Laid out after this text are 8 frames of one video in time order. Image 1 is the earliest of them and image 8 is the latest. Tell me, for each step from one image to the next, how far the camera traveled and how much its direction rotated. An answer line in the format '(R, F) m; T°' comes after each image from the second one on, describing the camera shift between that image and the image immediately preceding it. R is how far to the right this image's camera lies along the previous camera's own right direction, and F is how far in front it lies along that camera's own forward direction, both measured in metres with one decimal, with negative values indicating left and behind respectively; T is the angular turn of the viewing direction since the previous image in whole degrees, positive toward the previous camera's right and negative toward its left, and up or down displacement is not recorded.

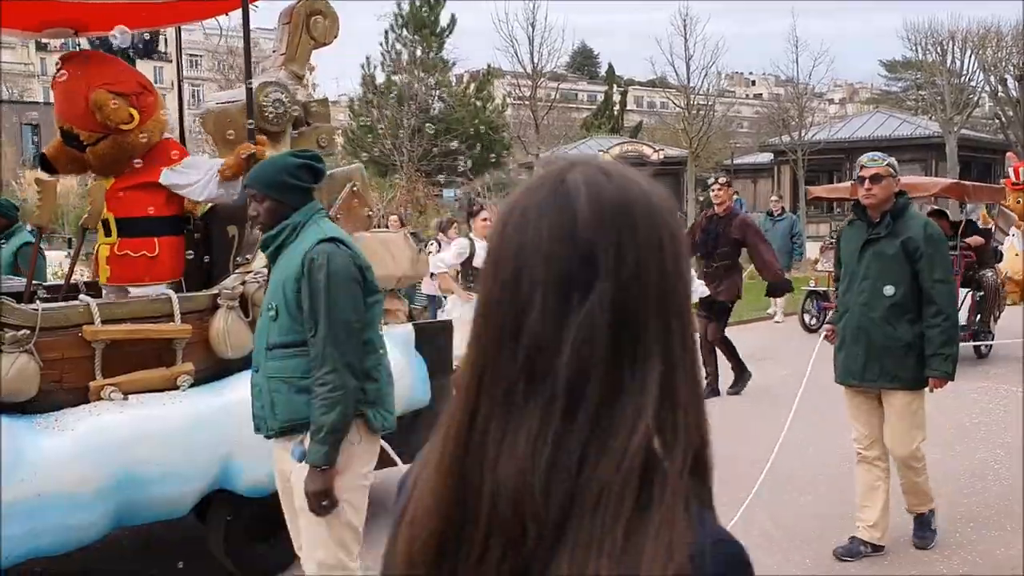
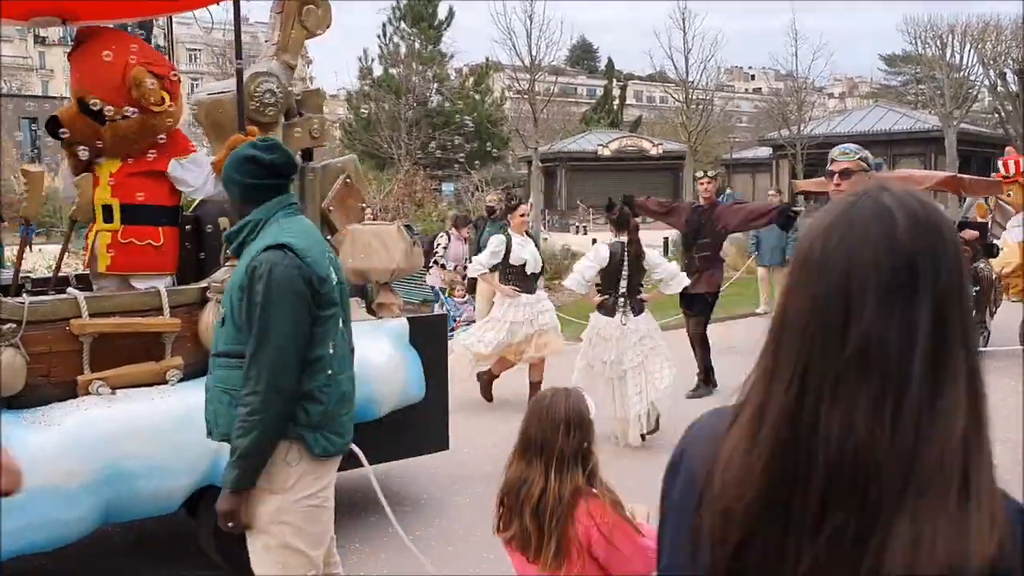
(0.0, +0.1) m; 0°
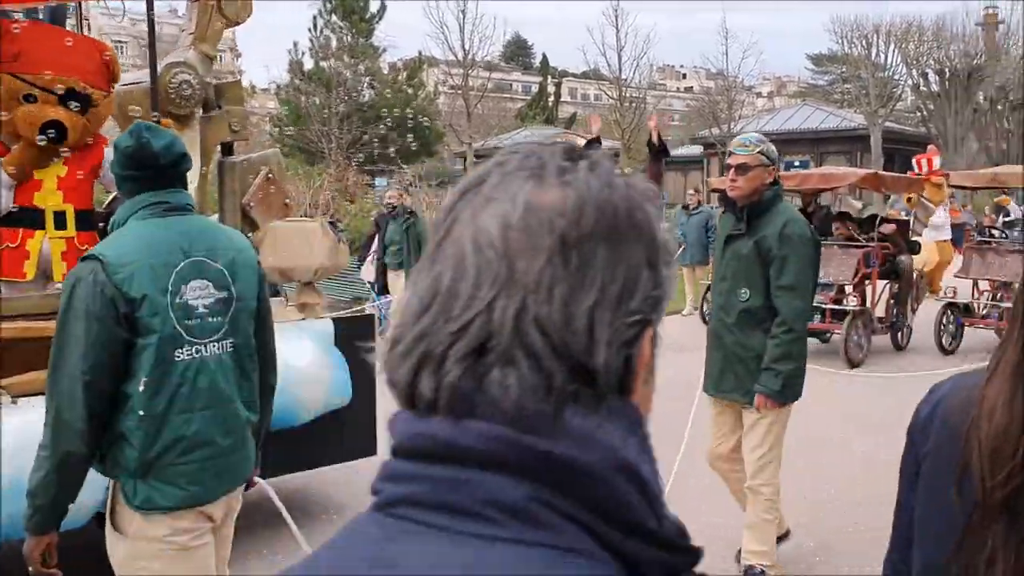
(0.0, +0.1) m; +4°
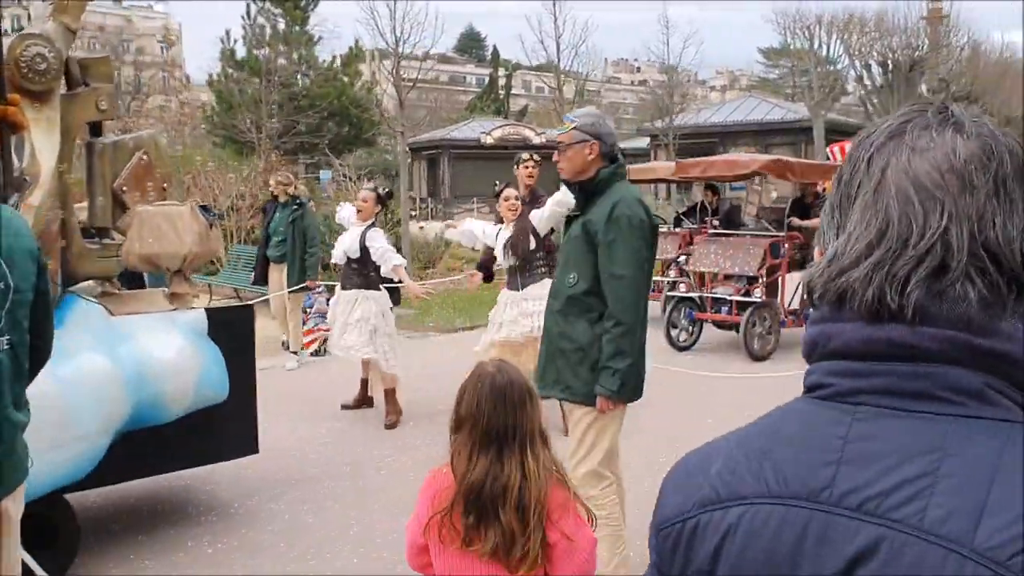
(+0.3, +0.2) m; +2°
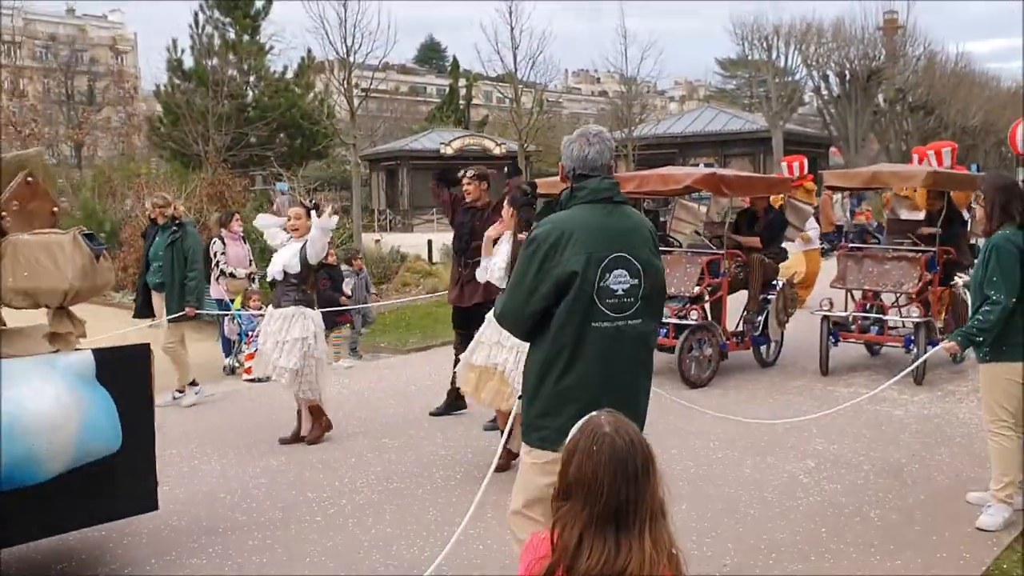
(+0.1, +0.4) m; +2°
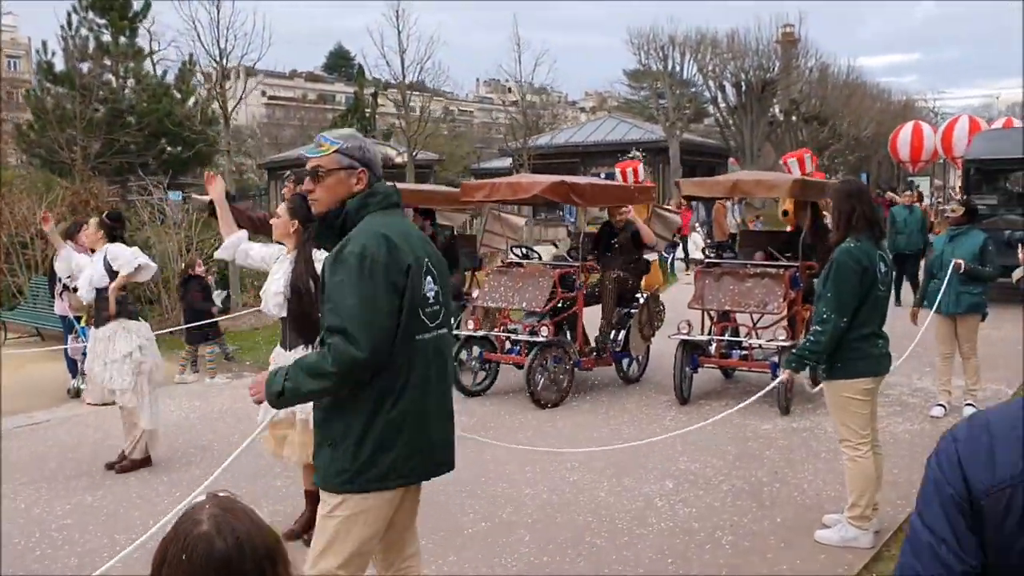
(+0.4, +0.4) m; +5°
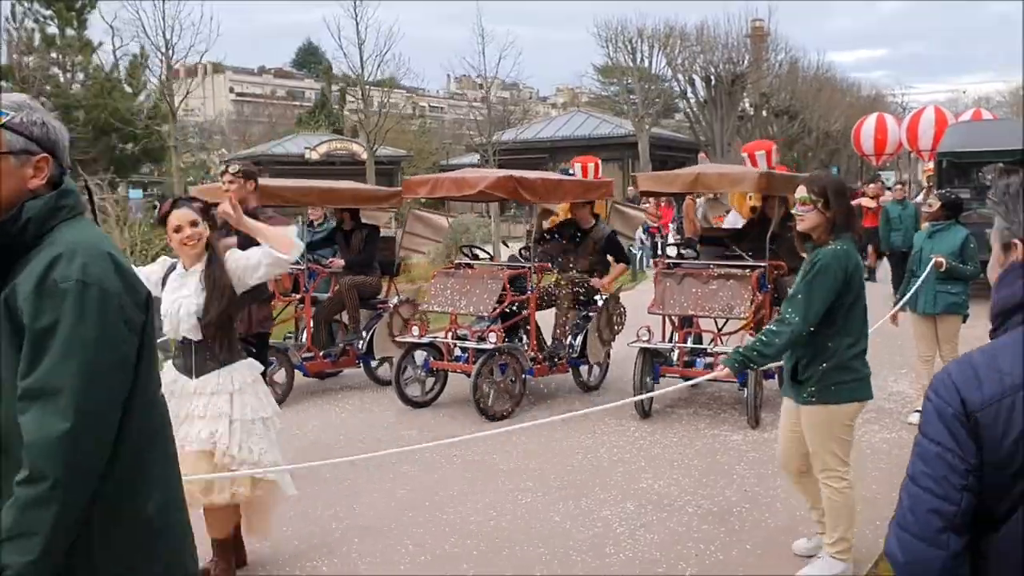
(+0.2, +0.5) m; +2°
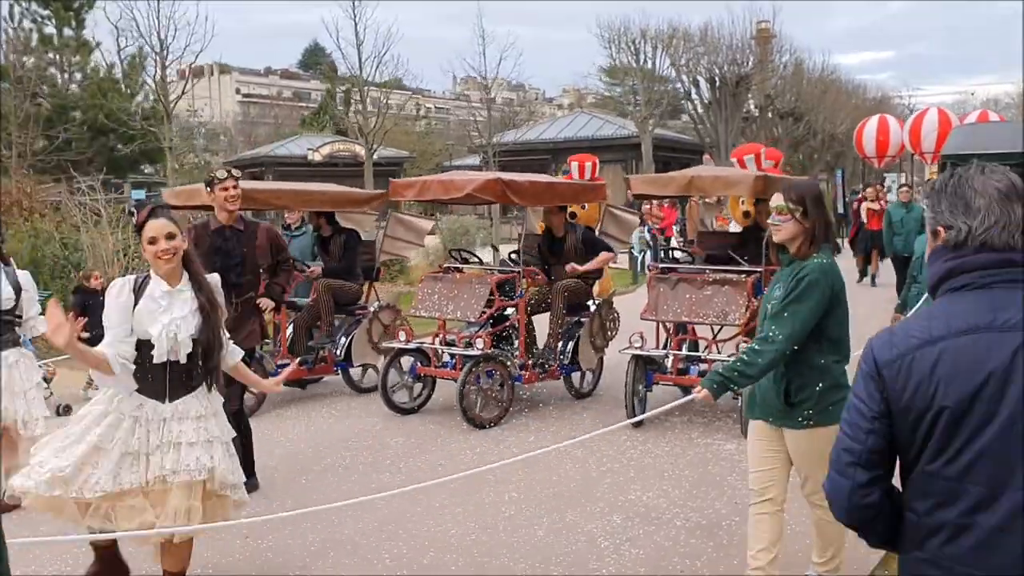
(+0.1, +0.2) m; 0°
